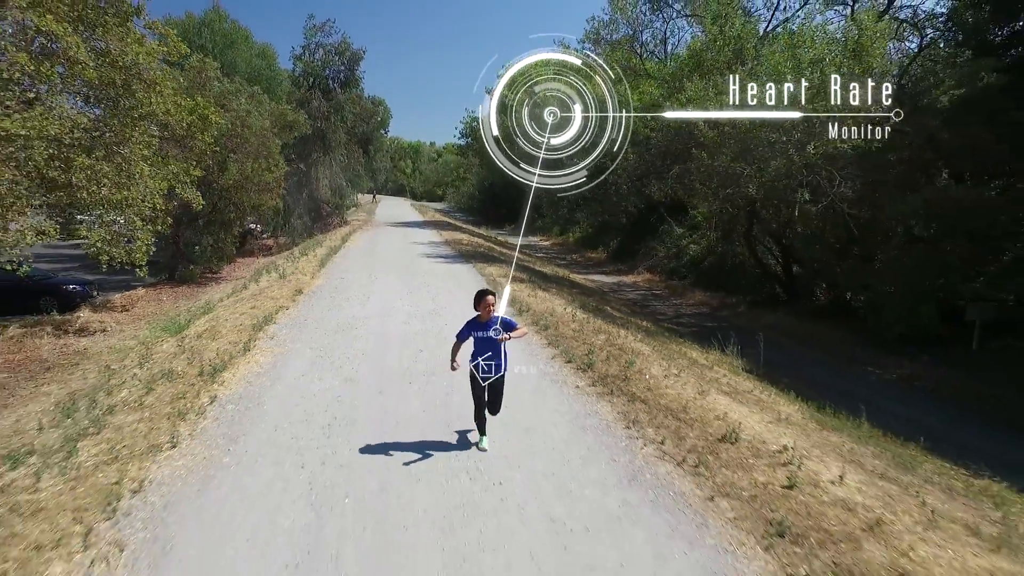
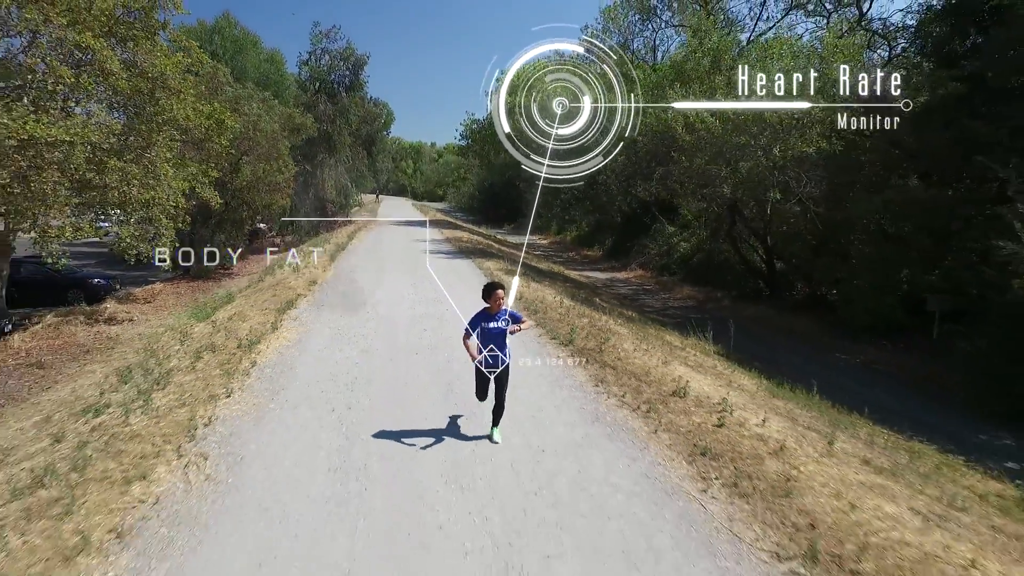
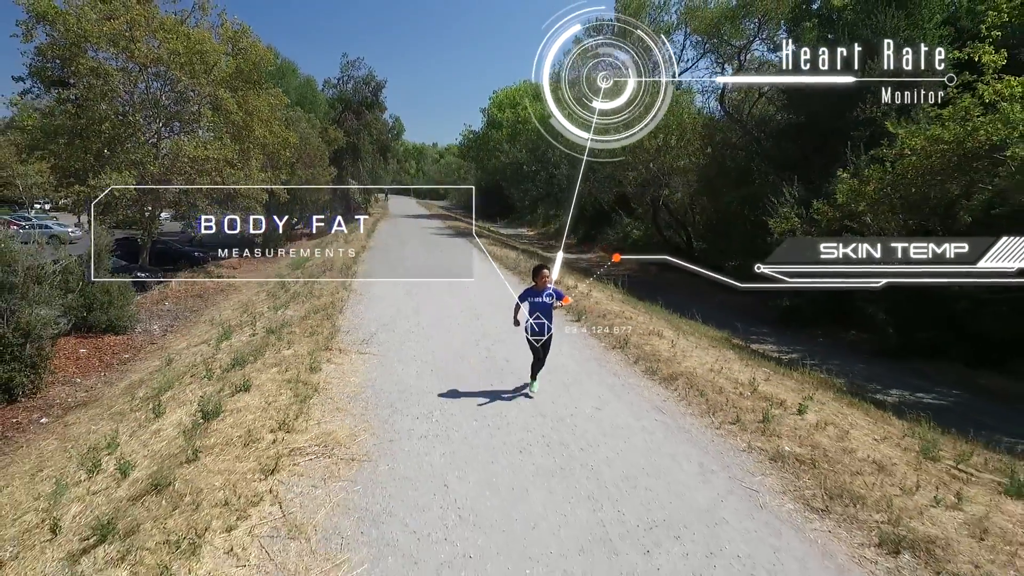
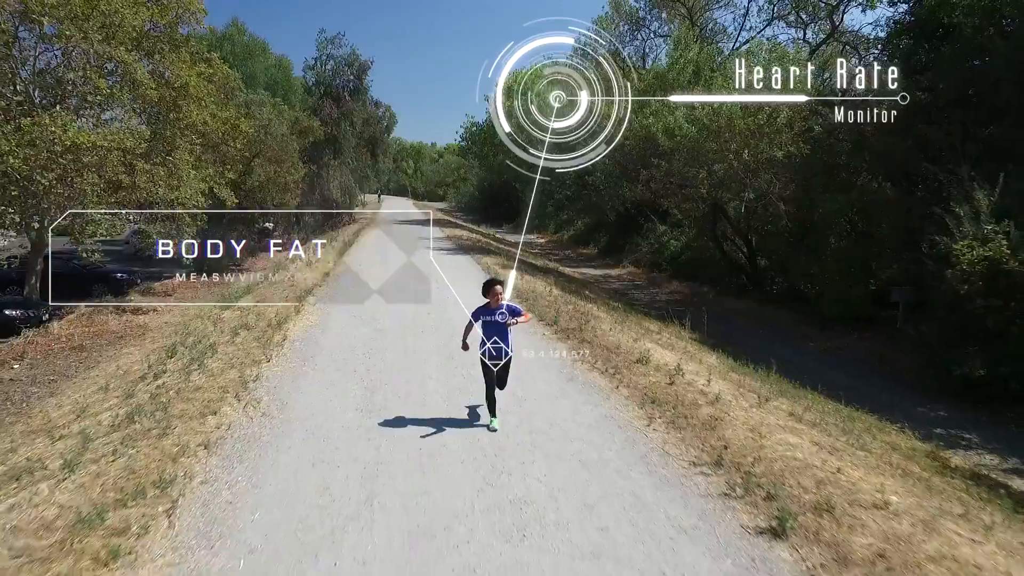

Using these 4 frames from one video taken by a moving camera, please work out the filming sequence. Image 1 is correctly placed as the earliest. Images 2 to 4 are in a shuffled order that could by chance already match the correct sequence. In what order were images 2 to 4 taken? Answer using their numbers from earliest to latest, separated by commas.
2, 4, 3
